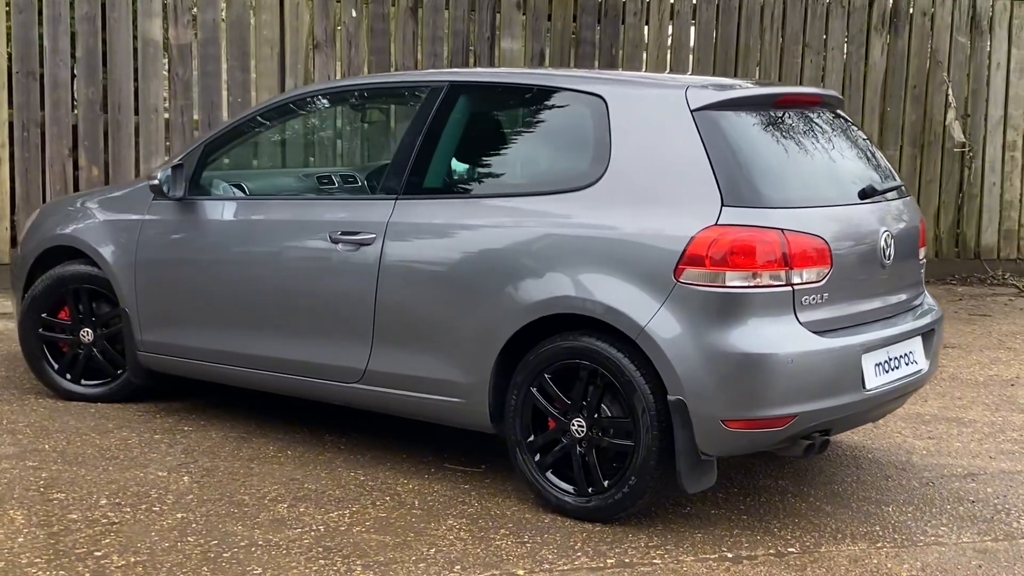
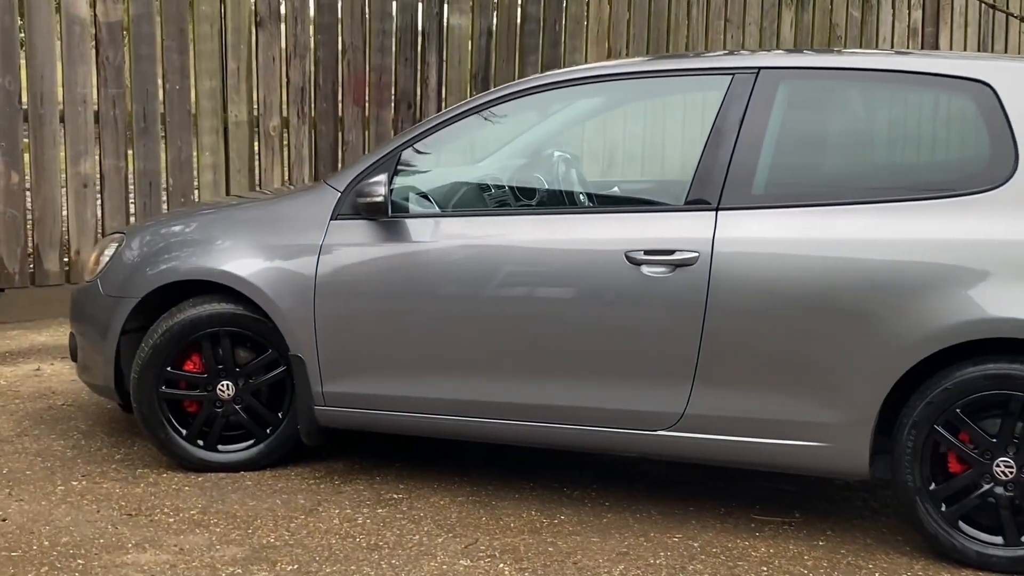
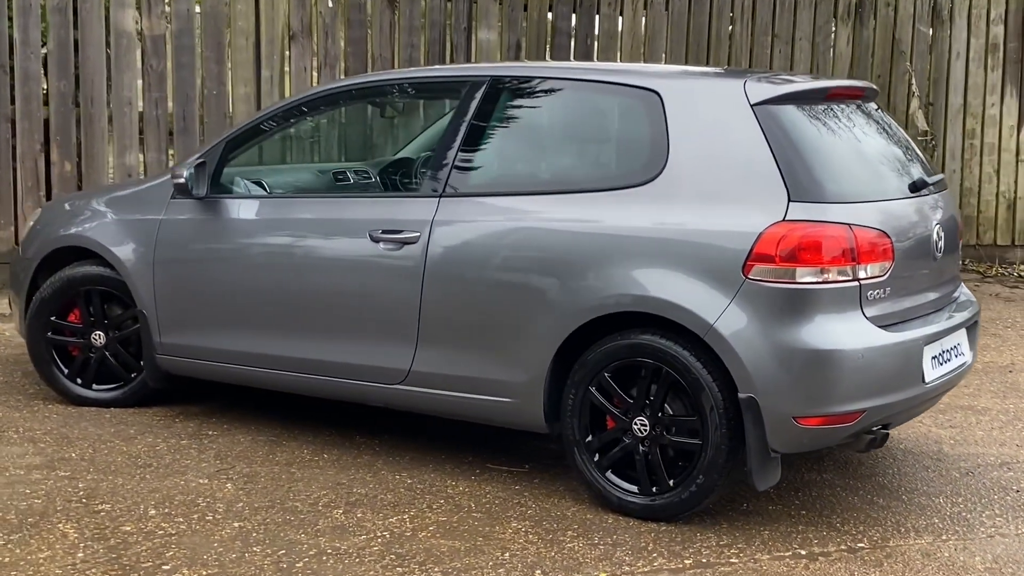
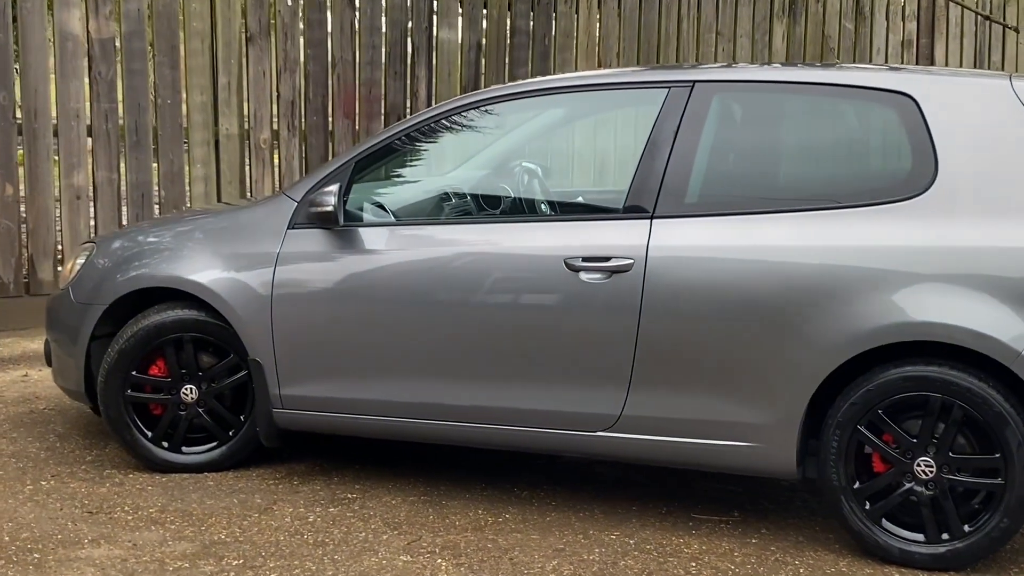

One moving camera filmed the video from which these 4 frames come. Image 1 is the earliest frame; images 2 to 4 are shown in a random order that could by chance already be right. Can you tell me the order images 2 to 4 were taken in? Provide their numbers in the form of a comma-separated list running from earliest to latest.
3, 4, 2
